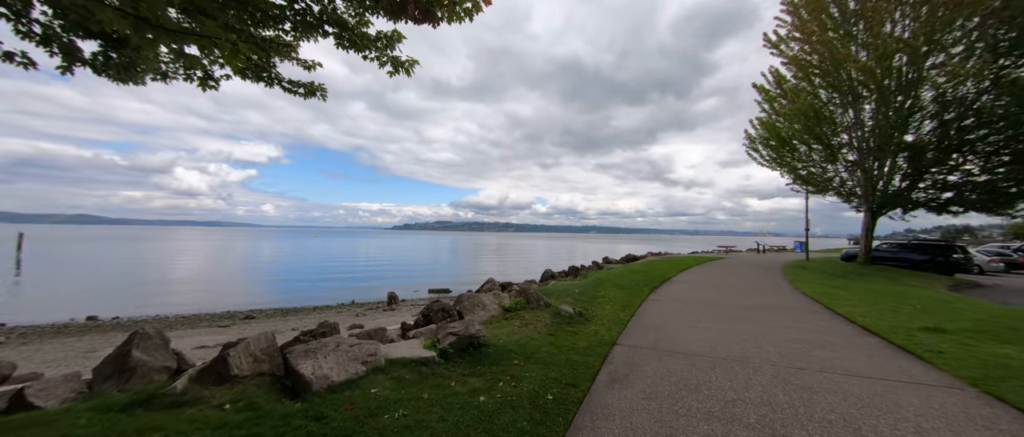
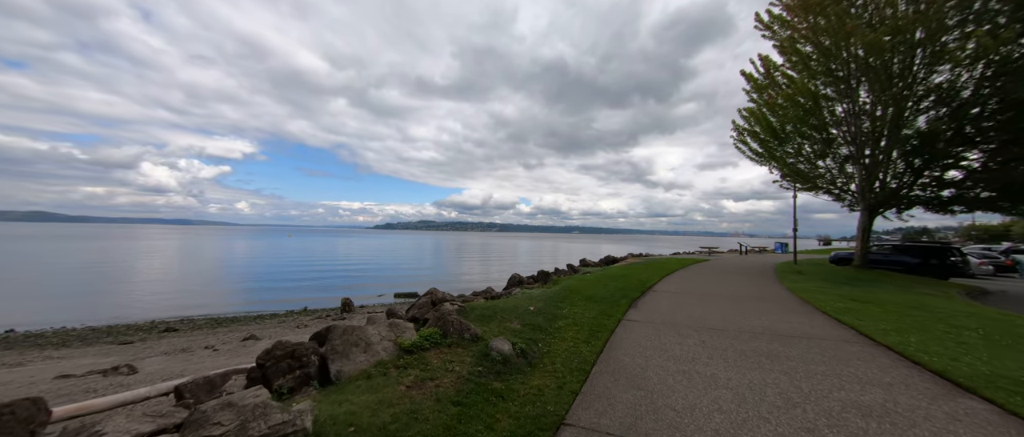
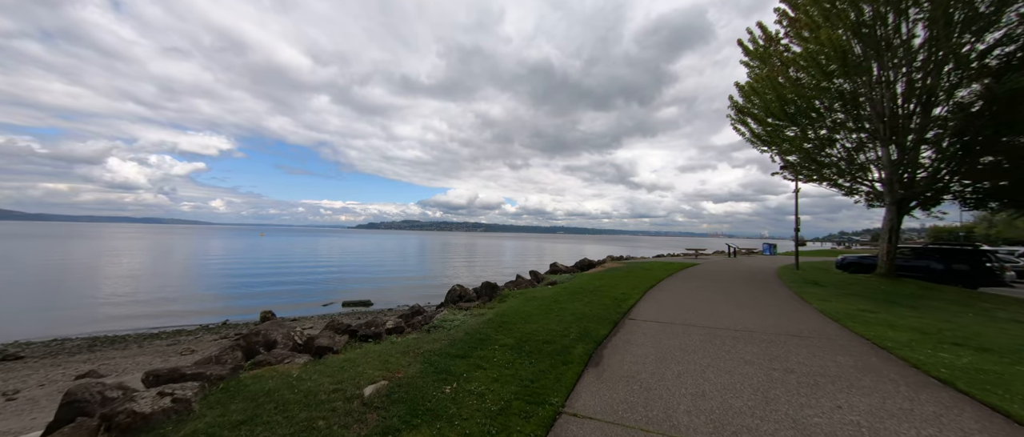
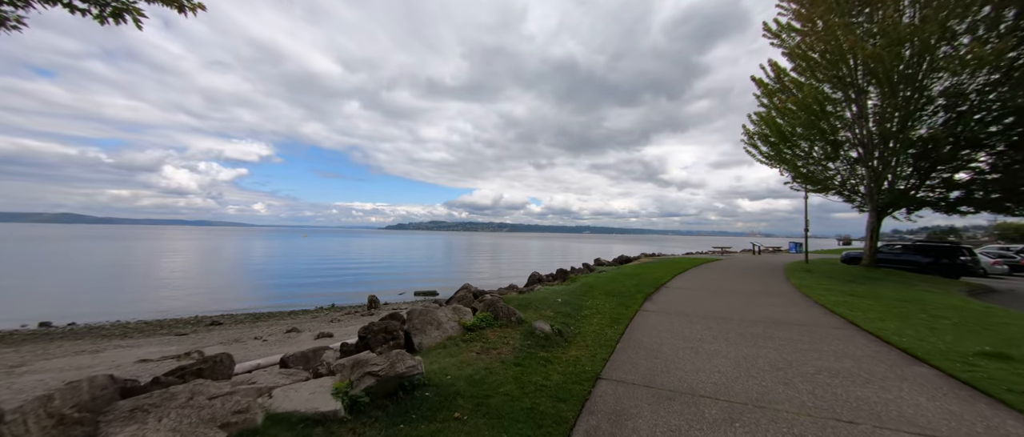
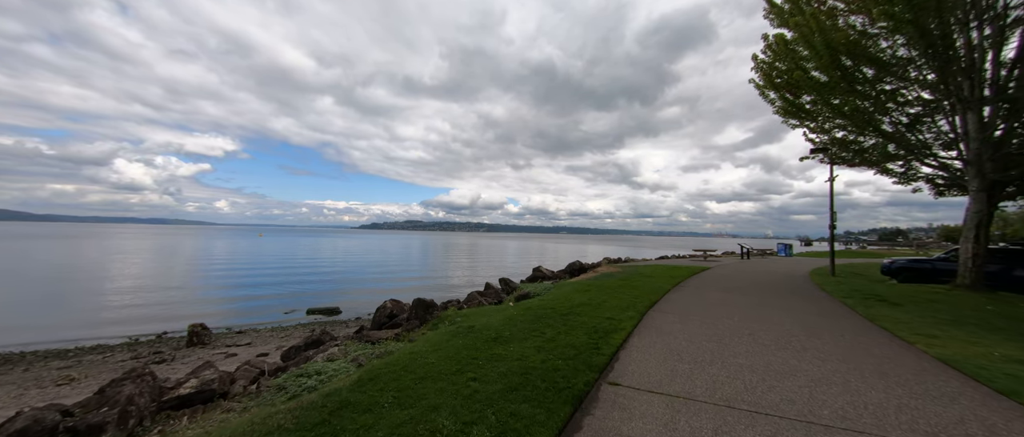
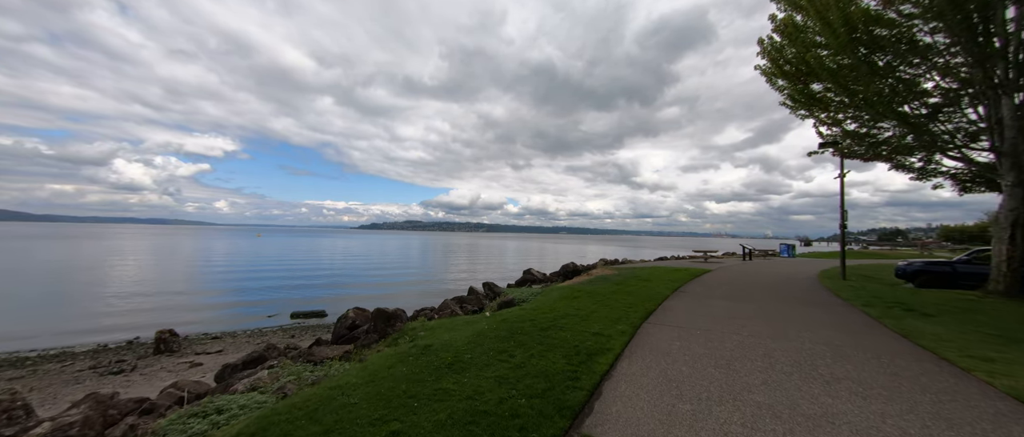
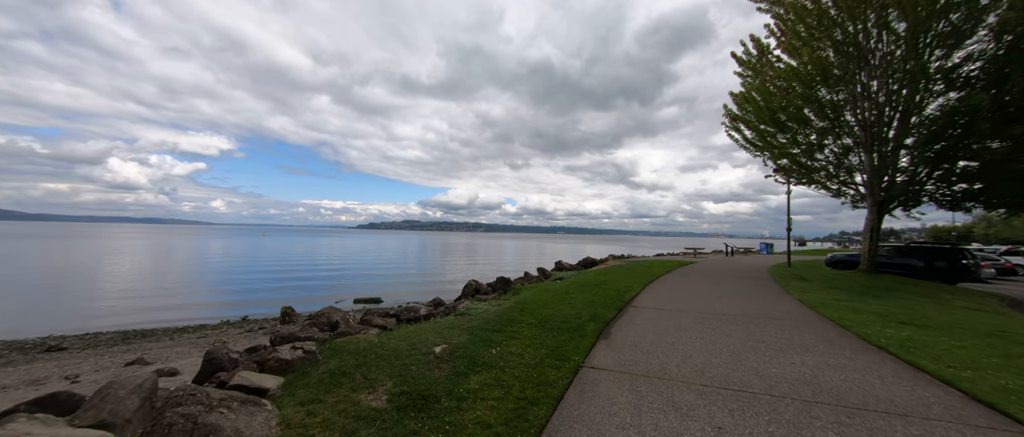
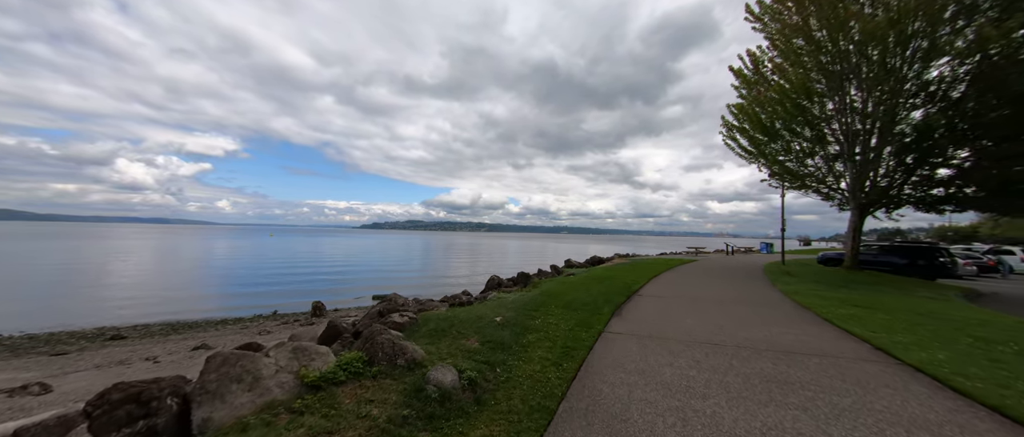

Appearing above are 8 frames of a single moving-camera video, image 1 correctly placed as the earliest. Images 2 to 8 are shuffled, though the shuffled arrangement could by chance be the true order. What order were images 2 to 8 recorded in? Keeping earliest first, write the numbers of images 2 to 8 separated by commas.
4, 2, 8, 7, 3, 5, 6
